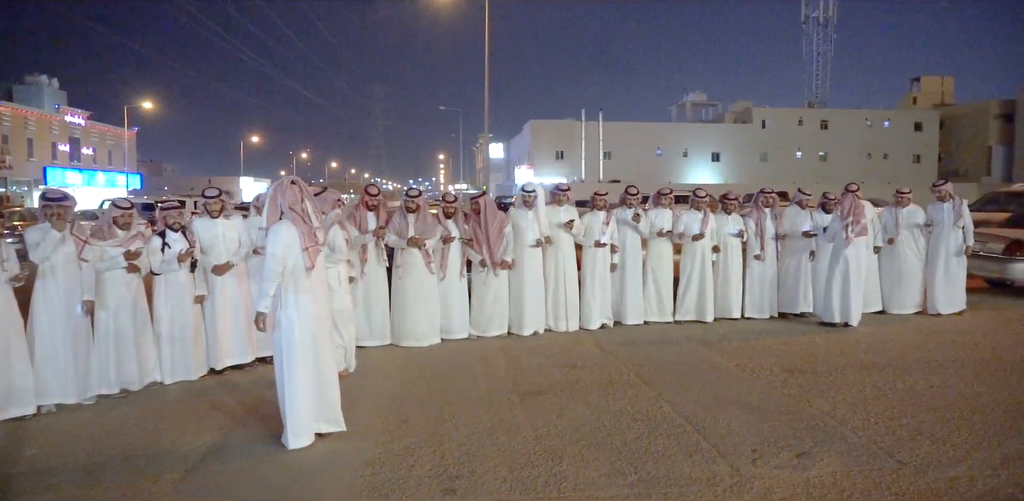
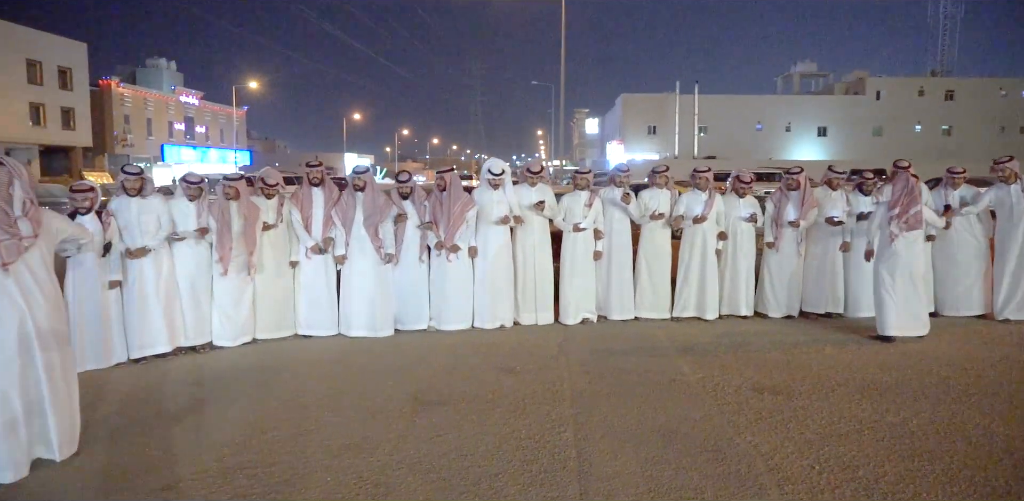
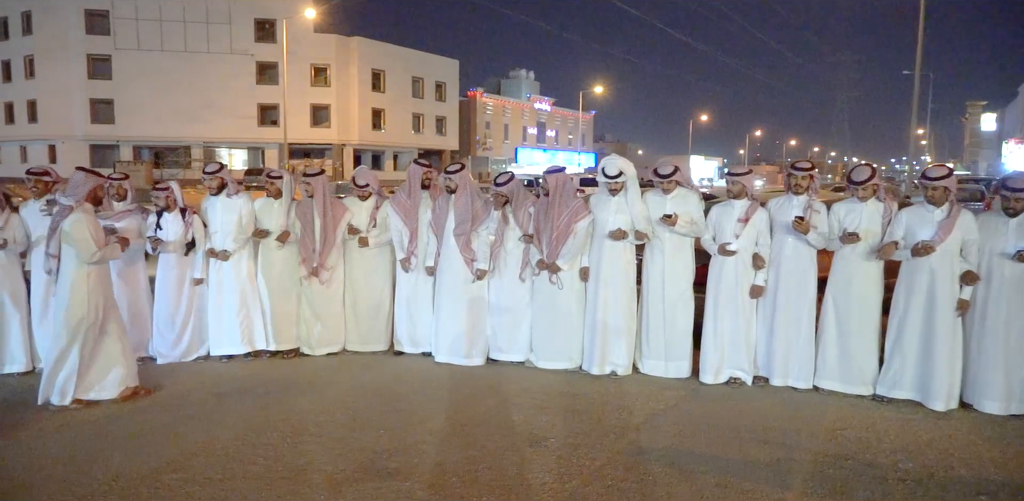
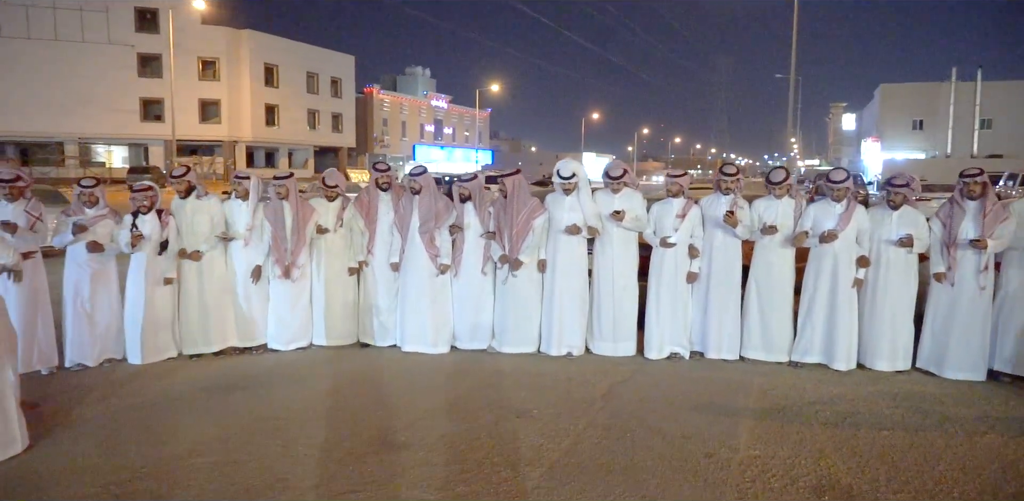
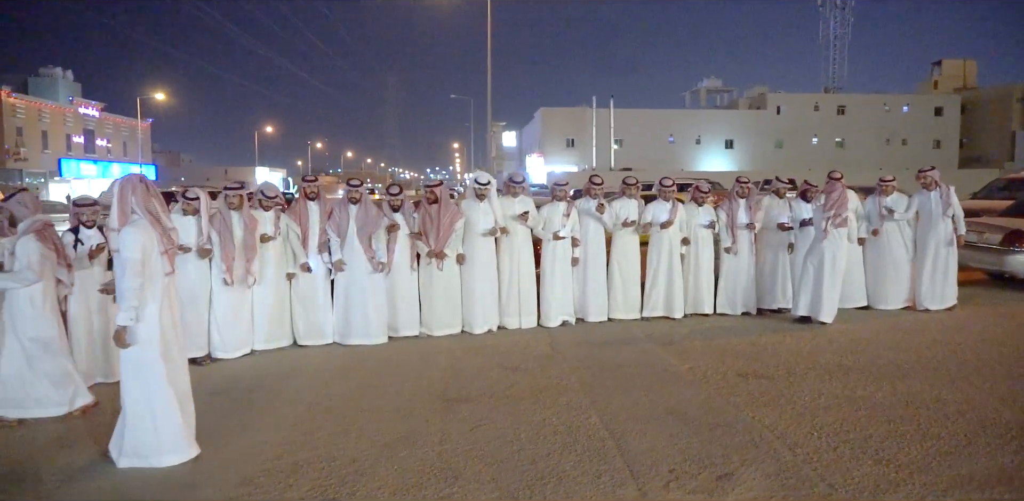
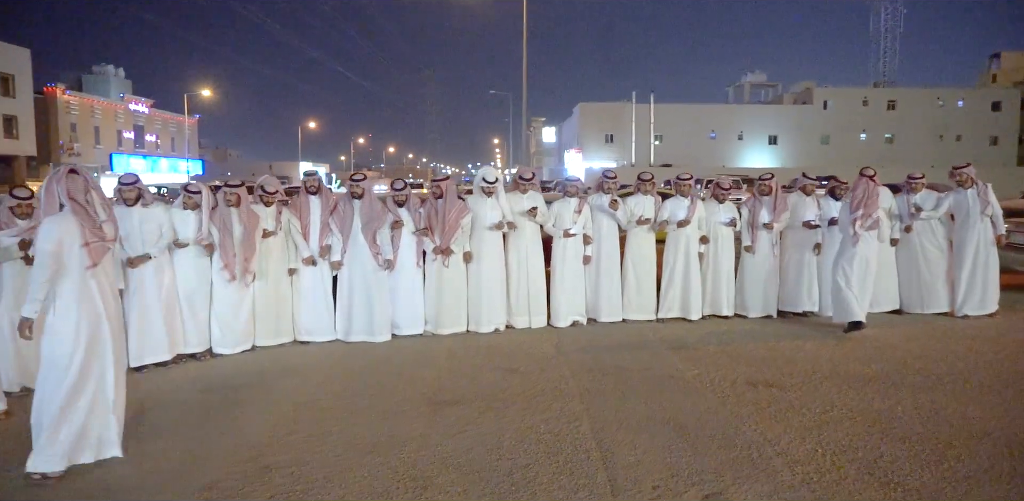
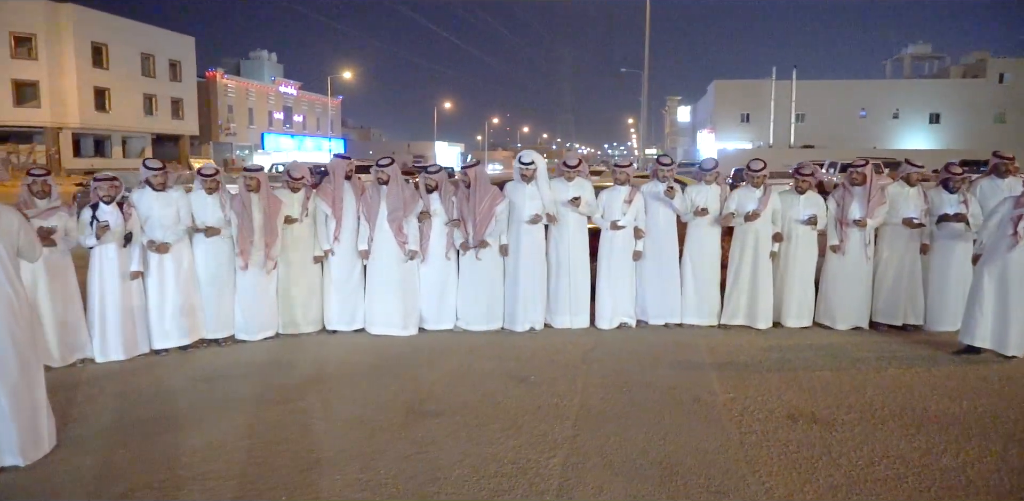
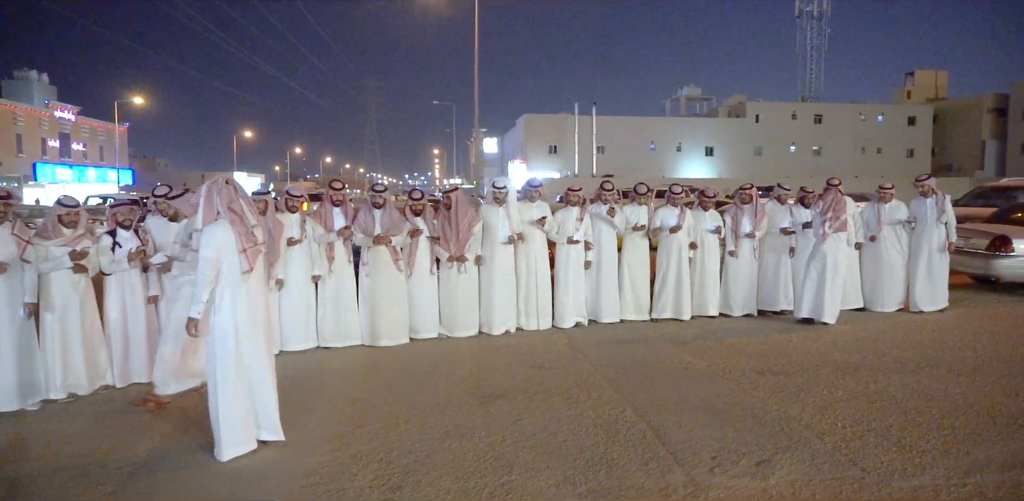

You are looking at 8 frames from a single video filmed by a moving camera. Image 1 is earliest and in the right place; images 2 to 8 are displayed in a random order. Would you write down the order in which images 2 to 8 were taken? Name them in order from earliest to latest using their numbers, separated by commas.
8, 5, 6, 2, 7, 4, 3
